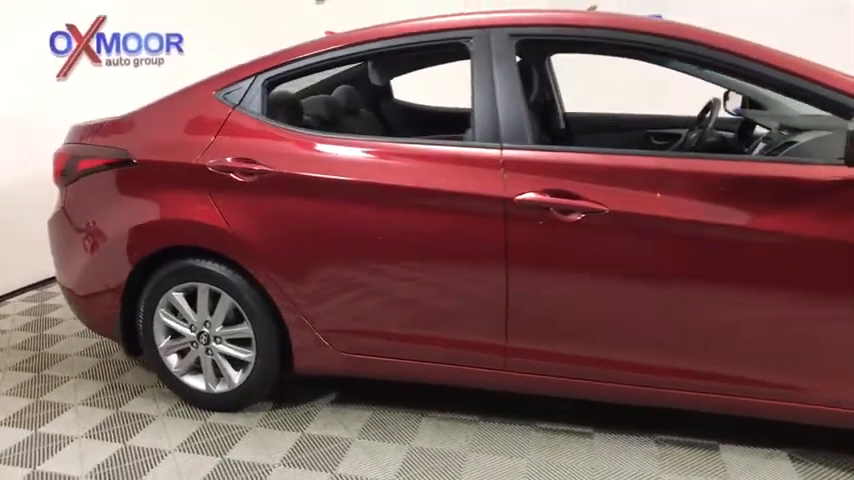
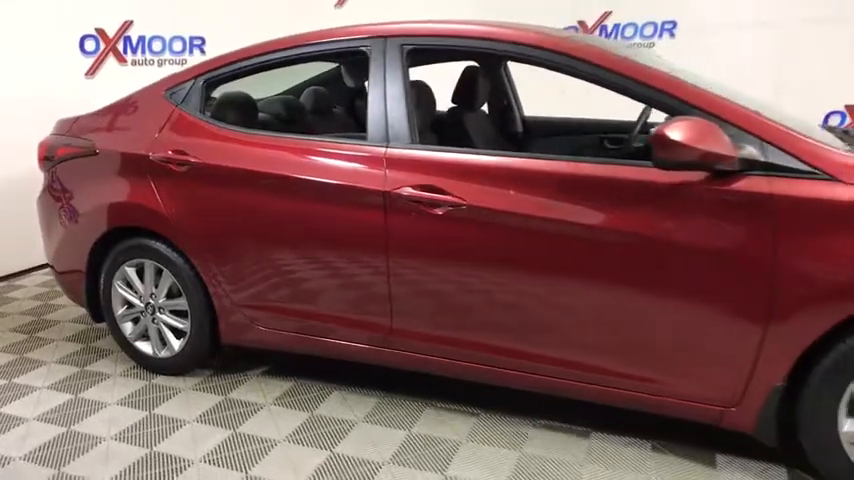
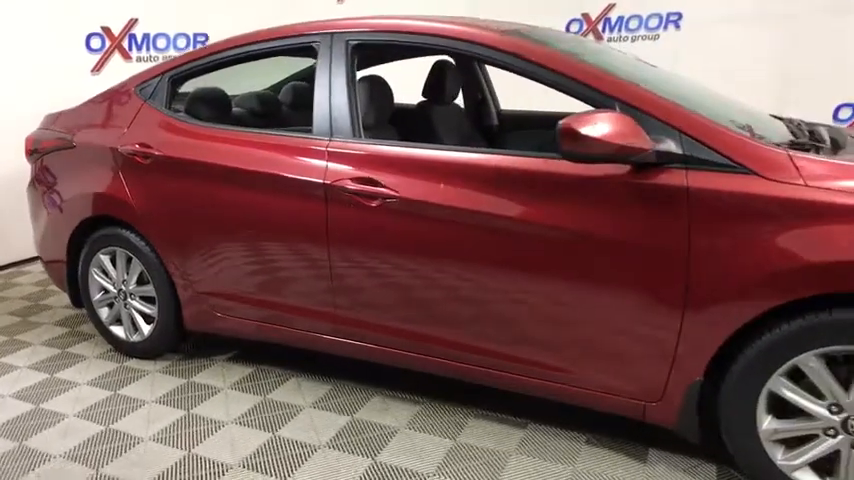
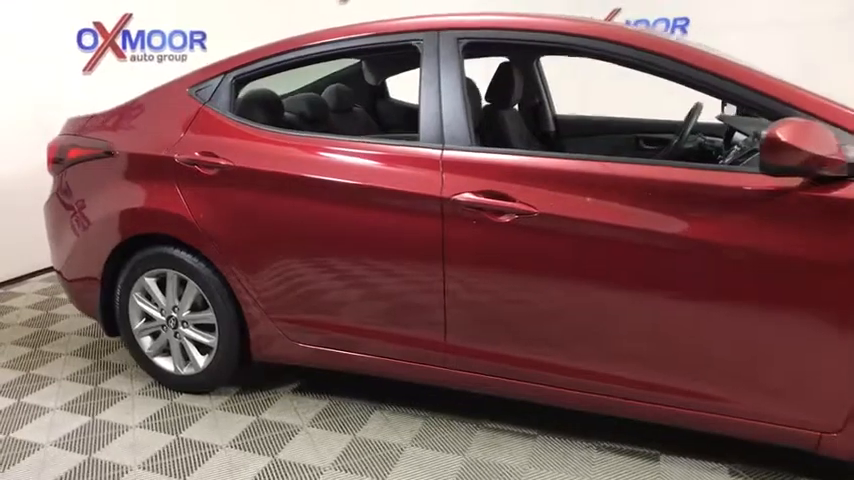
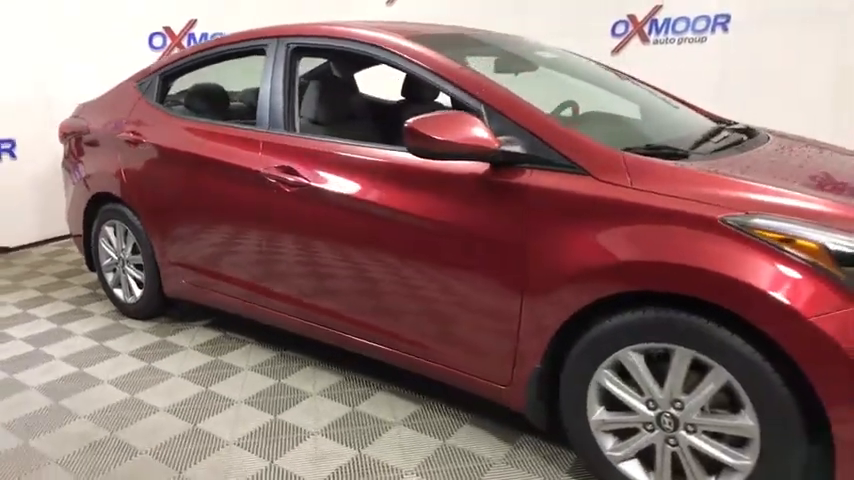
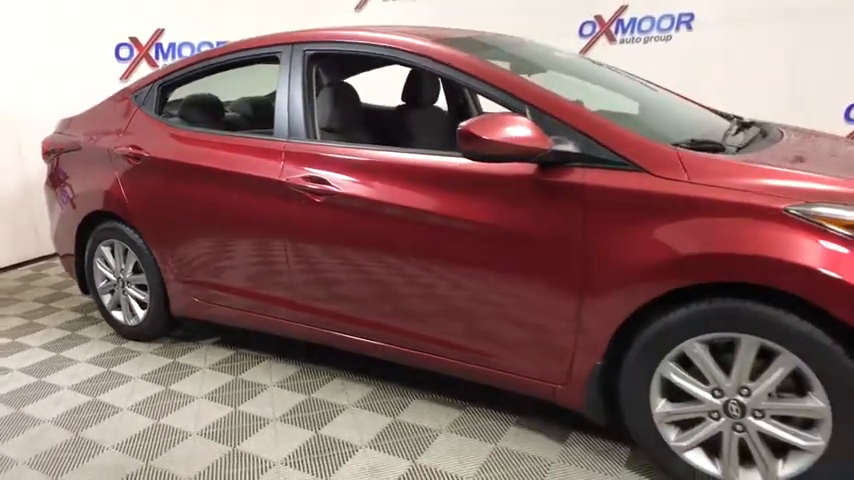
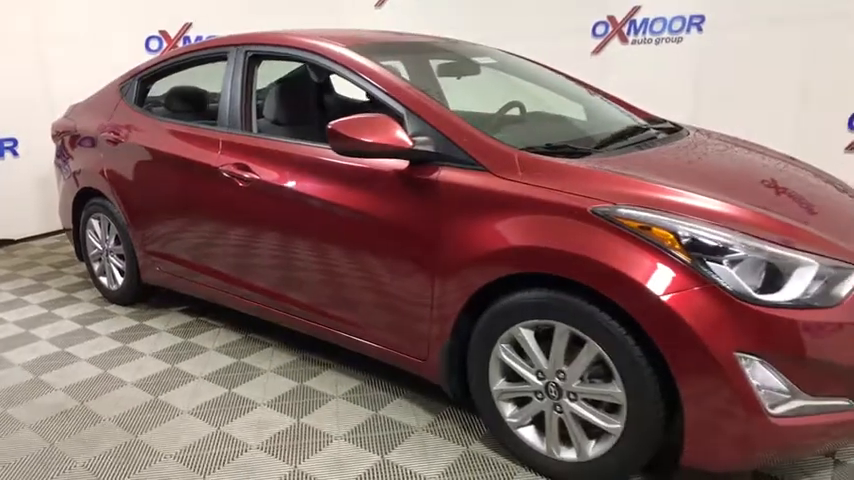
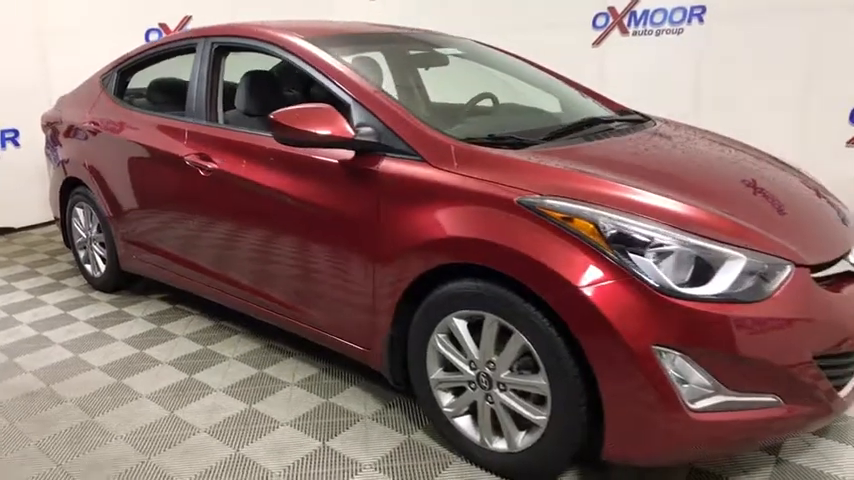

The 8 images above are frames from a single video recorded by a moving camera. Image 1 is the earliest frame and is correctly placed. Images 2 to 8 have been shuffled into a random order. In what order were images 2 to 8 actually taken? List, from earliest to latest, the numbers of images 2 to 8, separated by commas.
4, 2, 3, 6, 5, 7, 8
